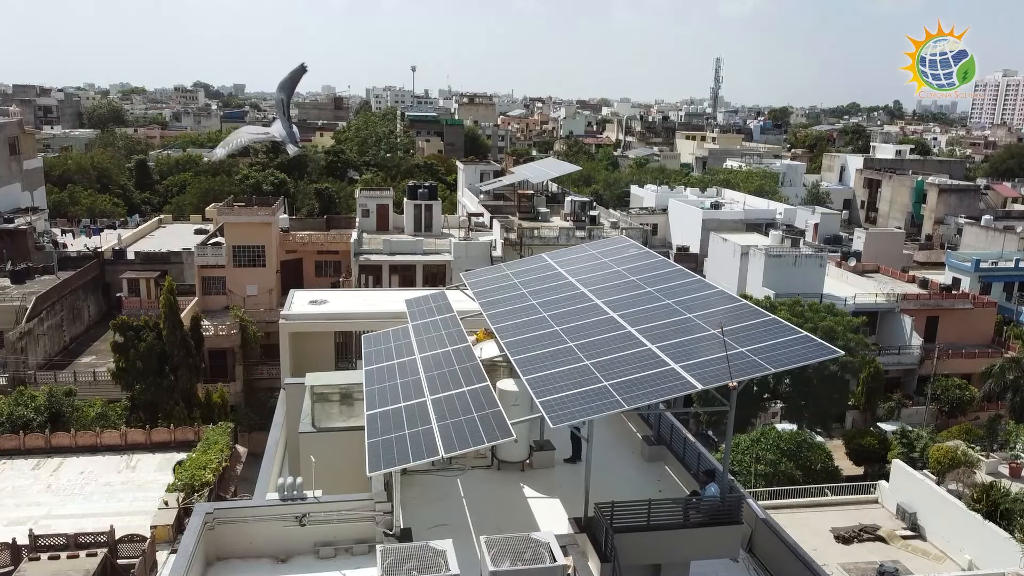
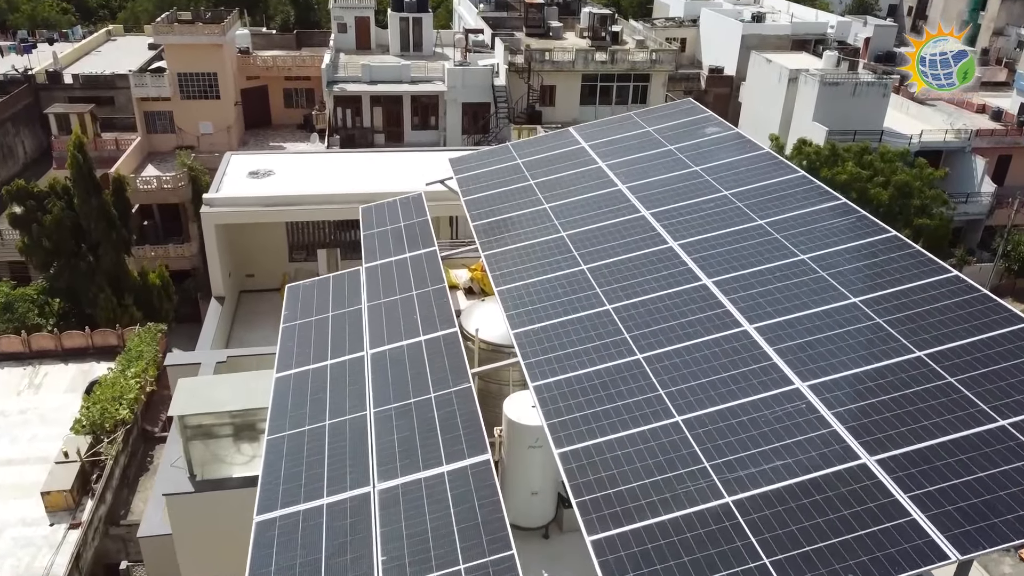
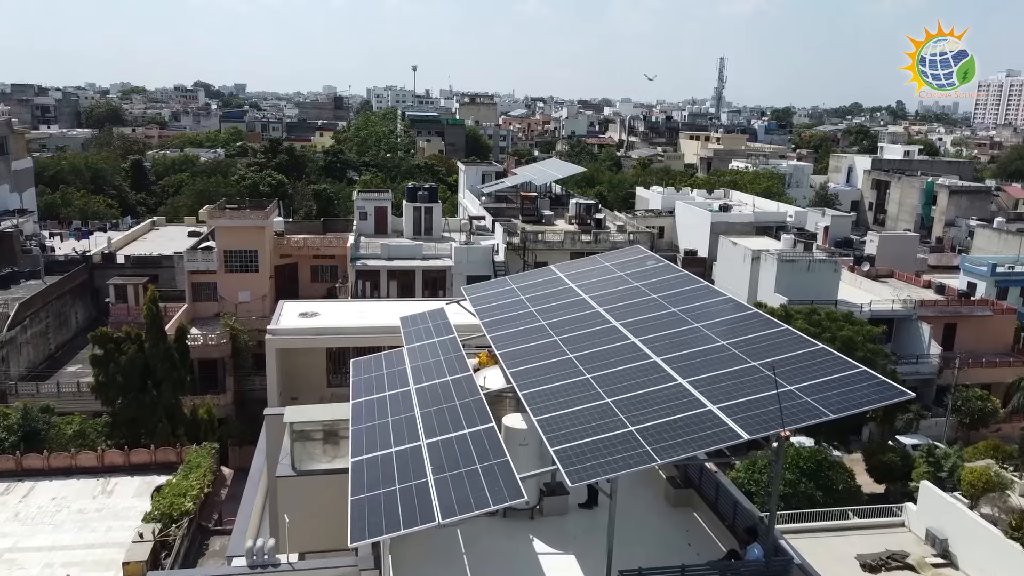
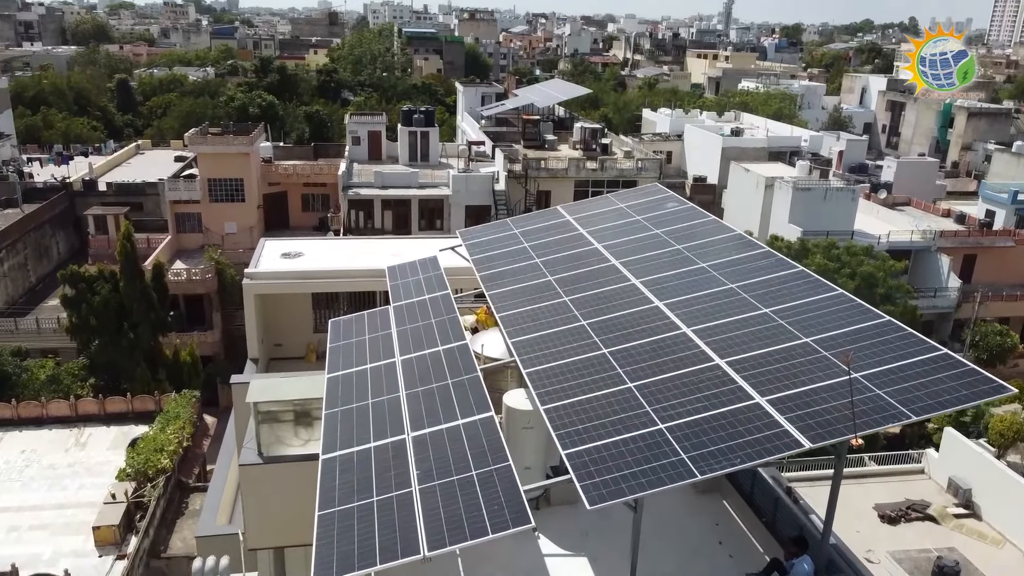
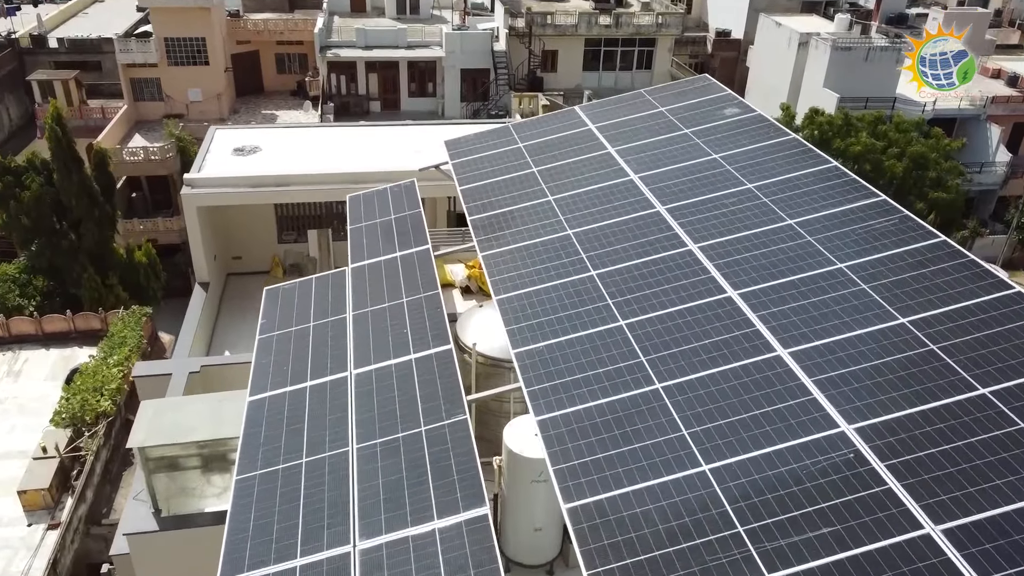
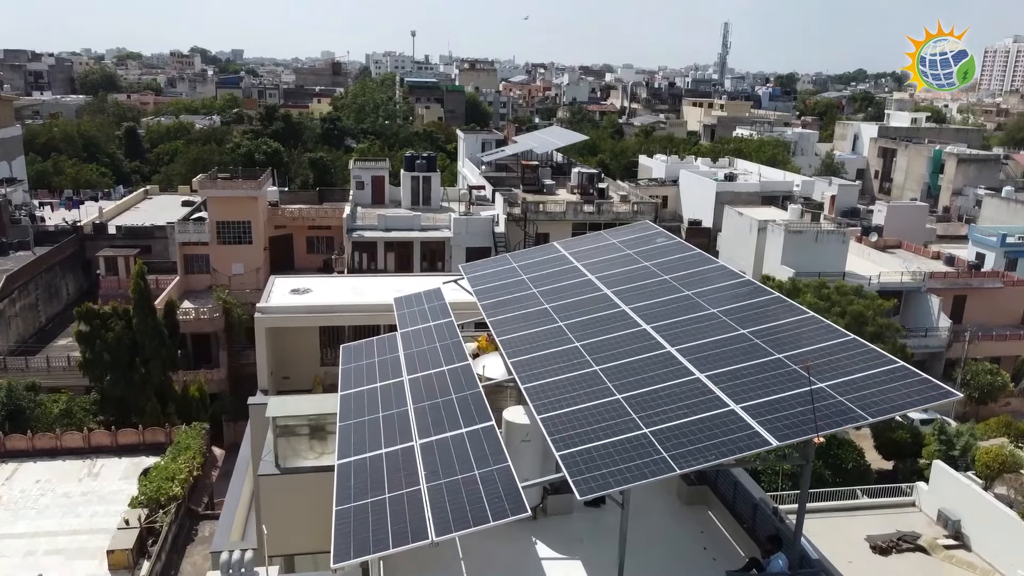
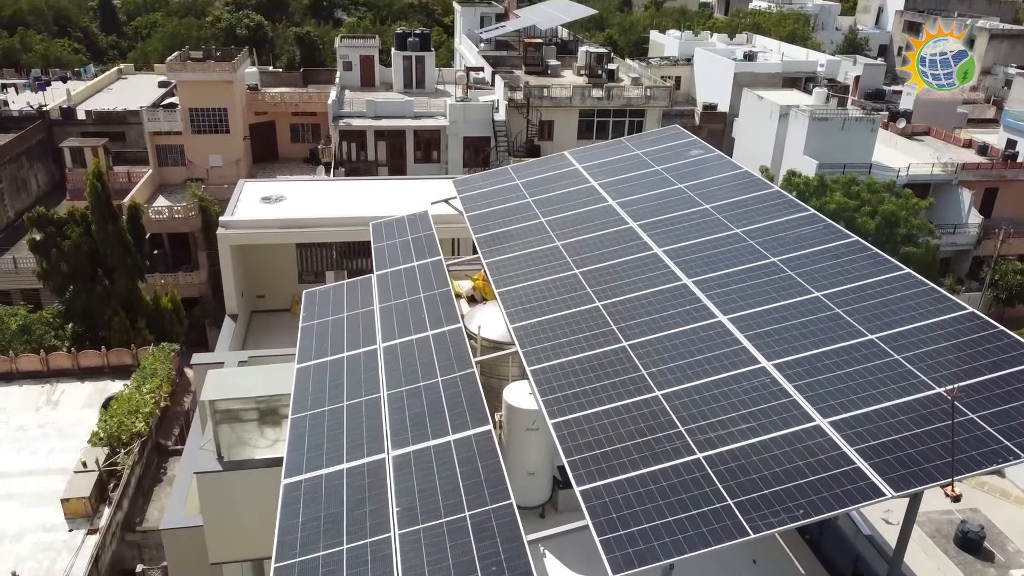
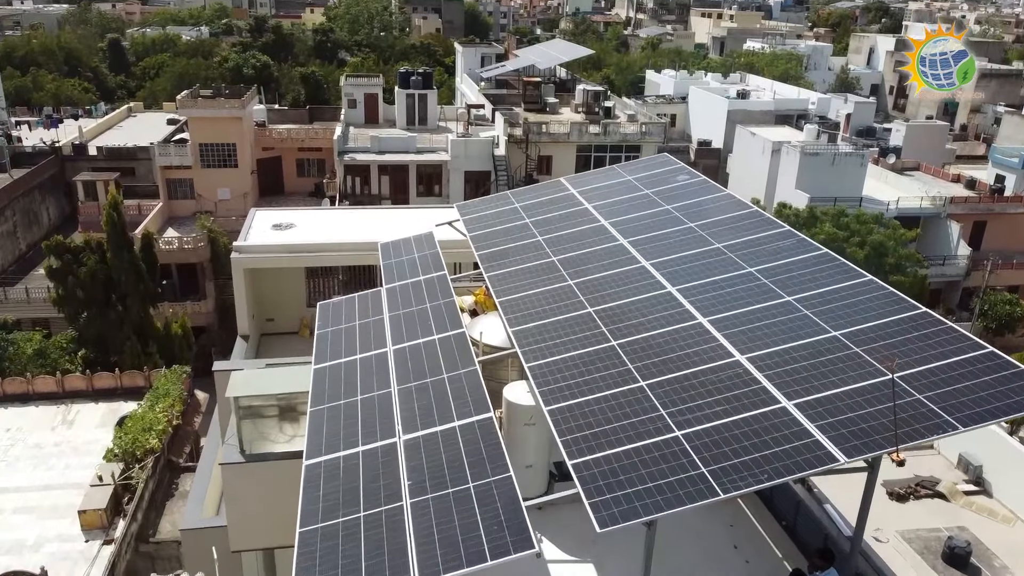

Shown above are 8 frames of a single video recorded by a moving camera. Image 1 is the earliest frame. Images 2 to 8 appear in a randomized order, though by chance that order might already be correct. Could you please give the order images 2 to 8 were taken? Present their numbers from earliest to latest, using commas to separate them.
3, 6, 4, 8, 7, 2, 5
